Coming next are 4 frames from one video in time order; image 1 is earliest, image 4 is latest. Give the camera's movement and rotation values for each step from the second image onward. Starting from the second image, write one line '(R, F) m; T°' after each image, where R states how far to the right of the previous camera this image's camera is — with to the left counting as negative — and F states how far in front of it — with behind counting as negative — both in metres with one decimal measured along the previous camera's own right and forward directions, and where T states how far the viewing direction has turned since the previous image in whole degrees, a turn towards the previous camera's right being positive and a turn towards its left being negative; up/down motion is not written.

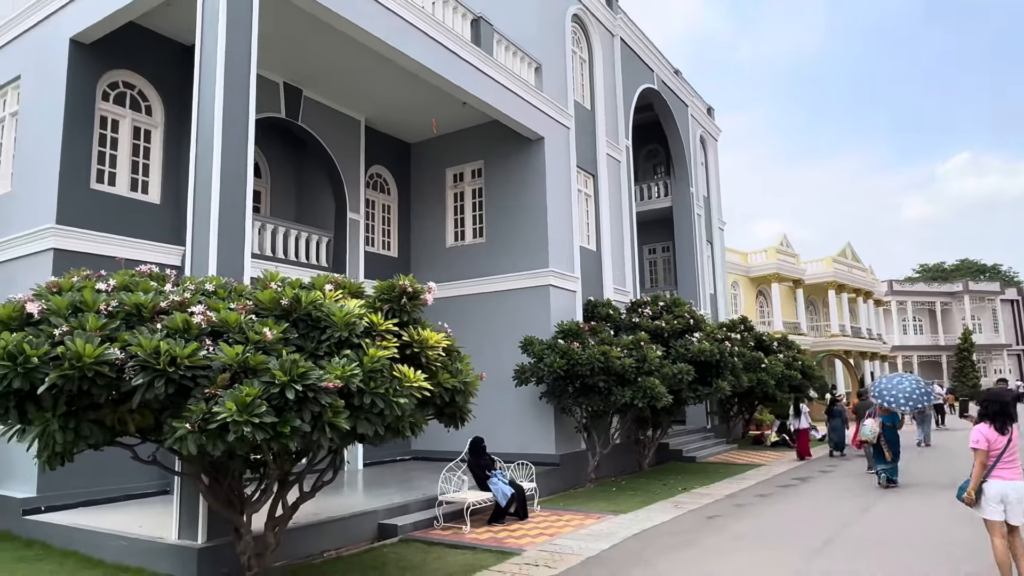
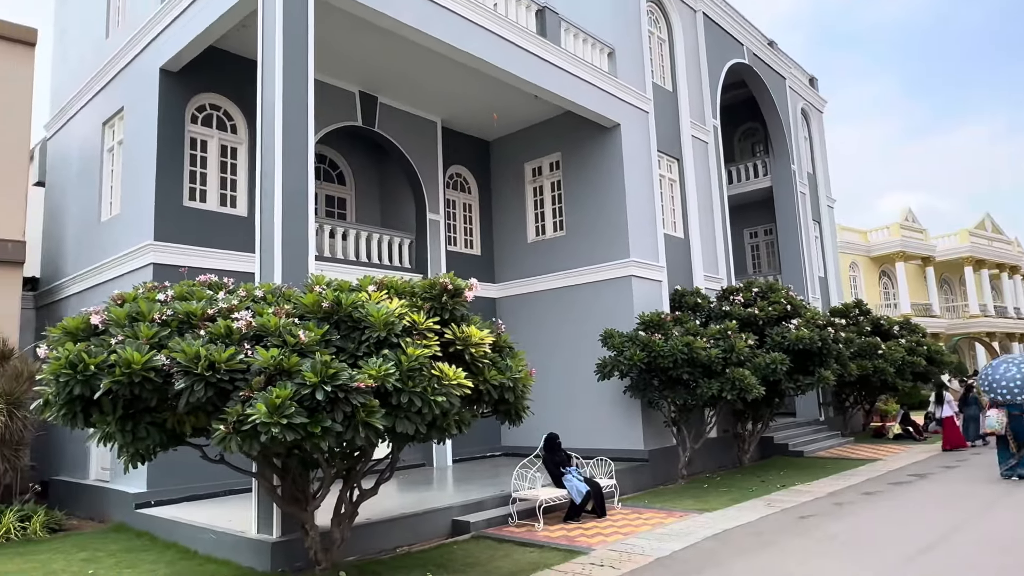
(+0.5, +0.2) m; -9°
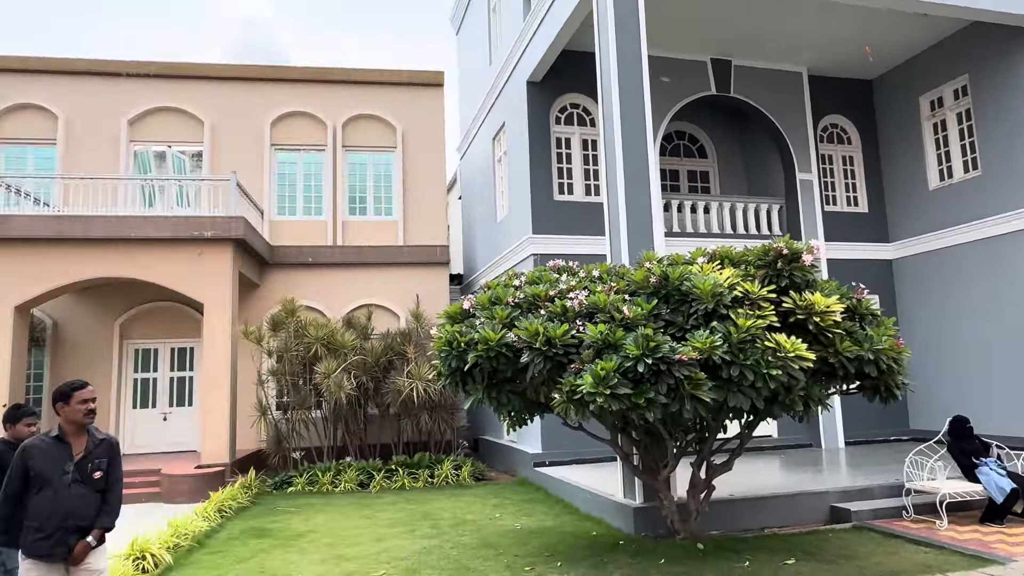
(+0.5, +0.2) m; -32°
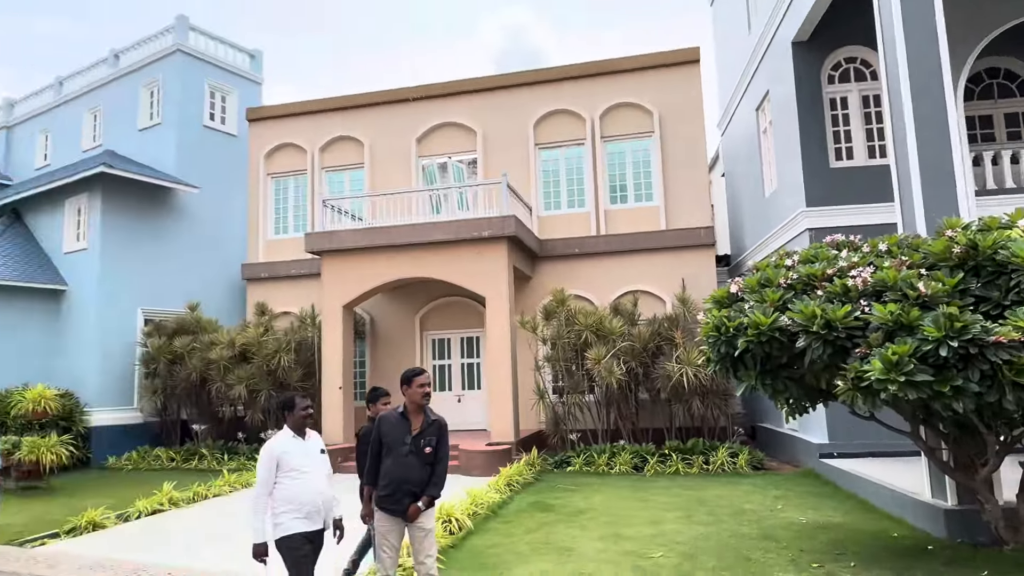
(0.0, -0.1) m; -22°
